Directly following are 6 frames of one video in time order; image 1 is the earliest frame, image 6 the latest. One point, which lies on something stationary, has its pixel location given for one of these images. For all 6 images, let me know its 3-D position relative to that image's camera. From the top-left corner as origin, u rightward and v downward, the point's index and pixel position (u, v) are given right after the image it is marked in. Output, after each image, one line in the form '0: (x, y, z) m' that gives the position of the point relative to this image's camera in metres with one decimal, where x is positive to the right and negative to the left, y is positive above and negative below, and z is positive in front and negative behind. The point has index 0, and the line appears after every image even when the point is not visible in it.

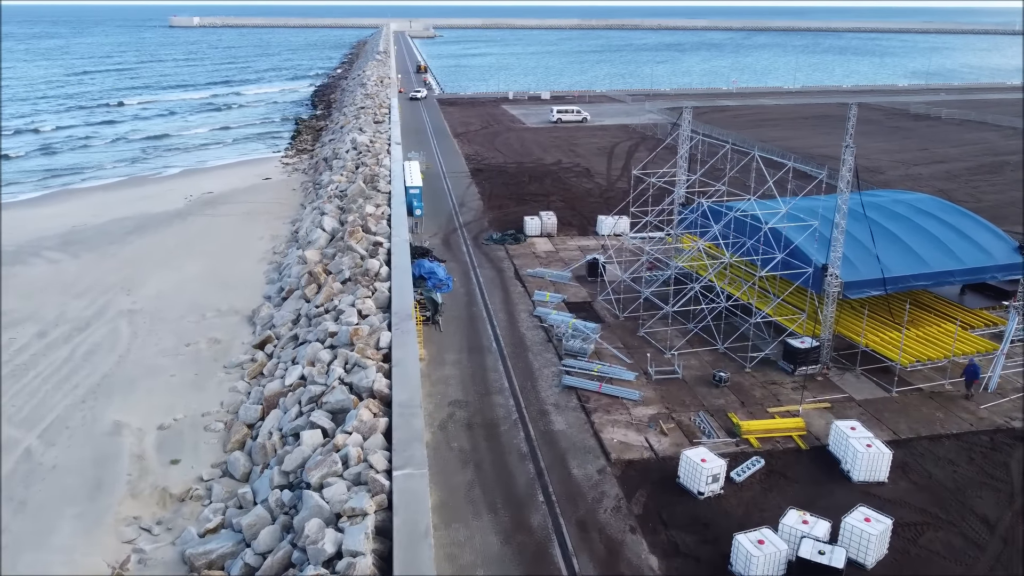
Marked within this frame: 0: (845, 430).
0: (+5.9, -2.5, +13.5) m
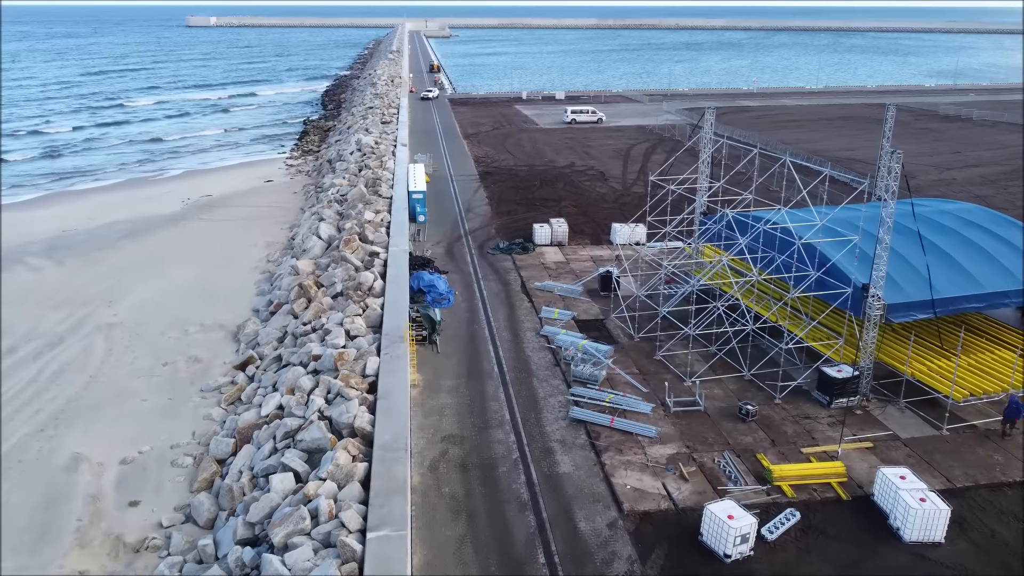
0: (+5.9, -3.0, +11.7) m
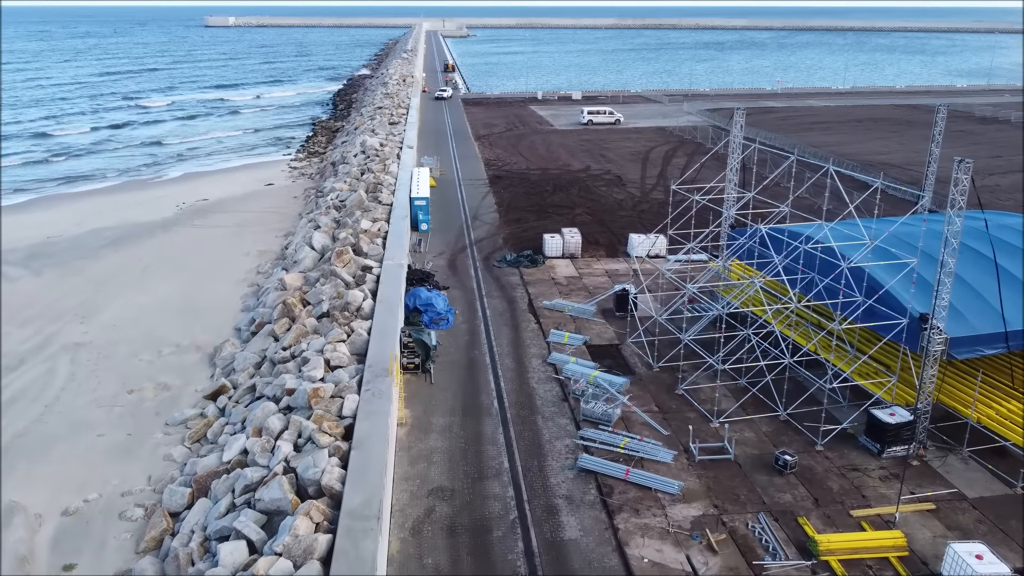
0: (+5.8, -3.5, +9.7) m
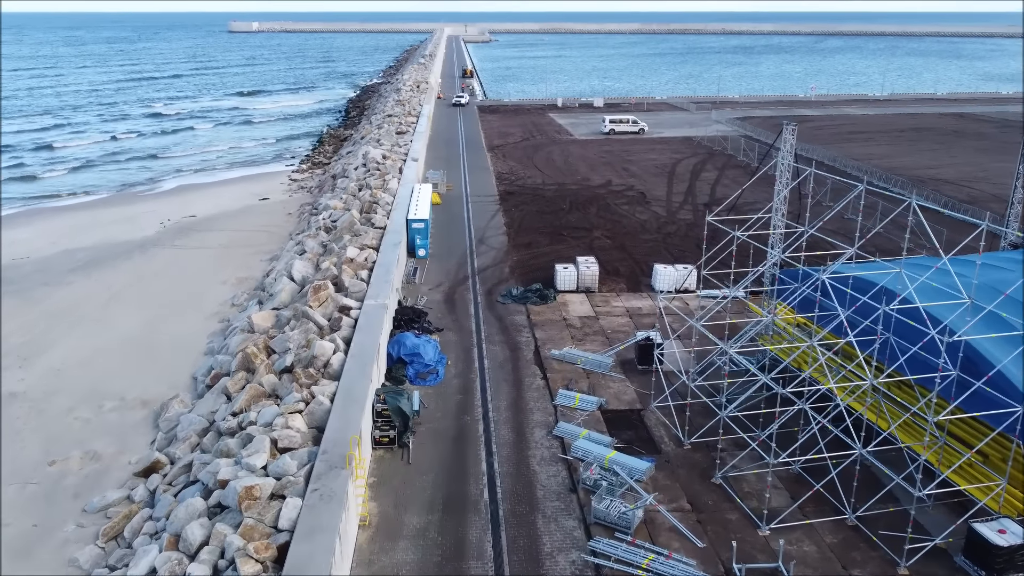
0: (+5.6, -4.4, +6.6) m
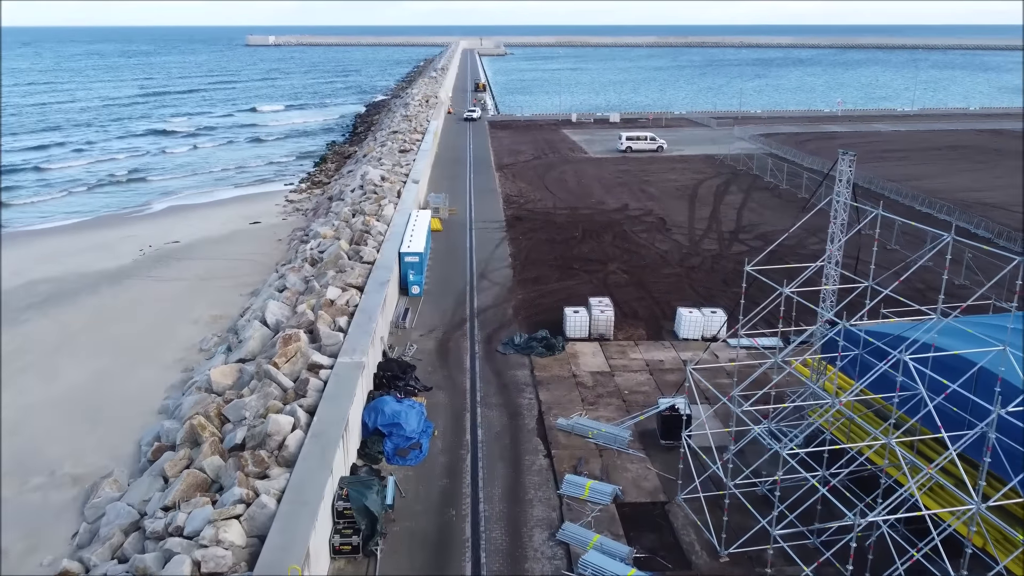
0: (+5.4, -5.3, +3.9) m
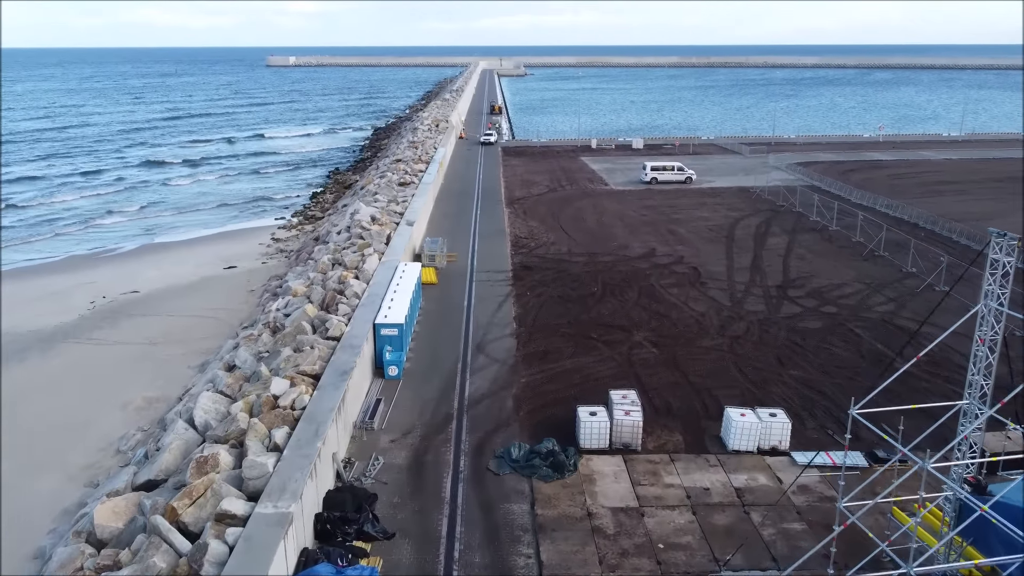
0: (+4.9, -6.7, -0.3) m
